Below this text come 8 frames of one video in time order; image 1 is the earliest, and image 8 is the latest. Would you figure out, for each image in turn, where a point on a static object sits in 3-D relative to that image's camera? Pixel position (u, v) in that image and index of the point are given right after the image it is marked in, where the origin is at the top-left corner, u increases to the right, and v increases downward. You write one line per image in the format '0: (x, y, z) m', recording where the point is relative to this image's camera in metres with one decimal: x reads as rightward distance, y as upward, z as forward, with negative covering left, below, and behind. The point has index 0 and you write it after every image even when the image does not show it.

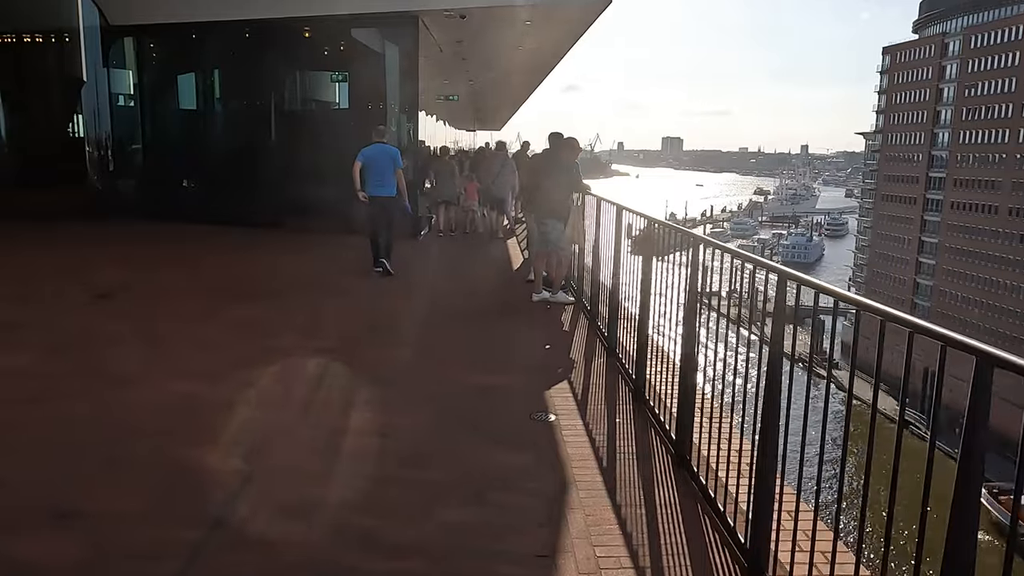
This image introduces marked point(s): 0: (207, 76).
0: (-4.4, +3.1, +11.2) m
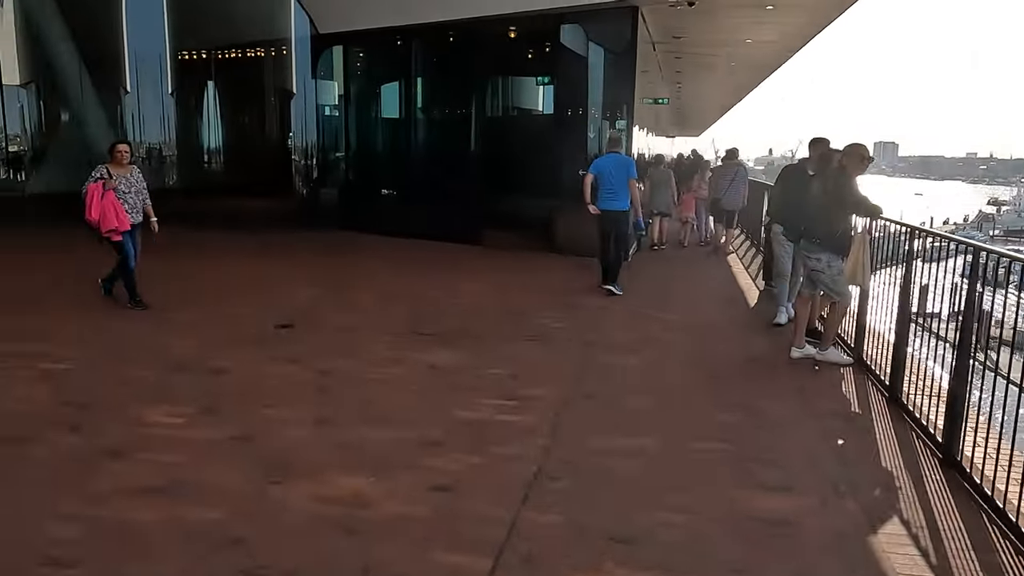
0: (-1.4, +2.9, +10.7) m
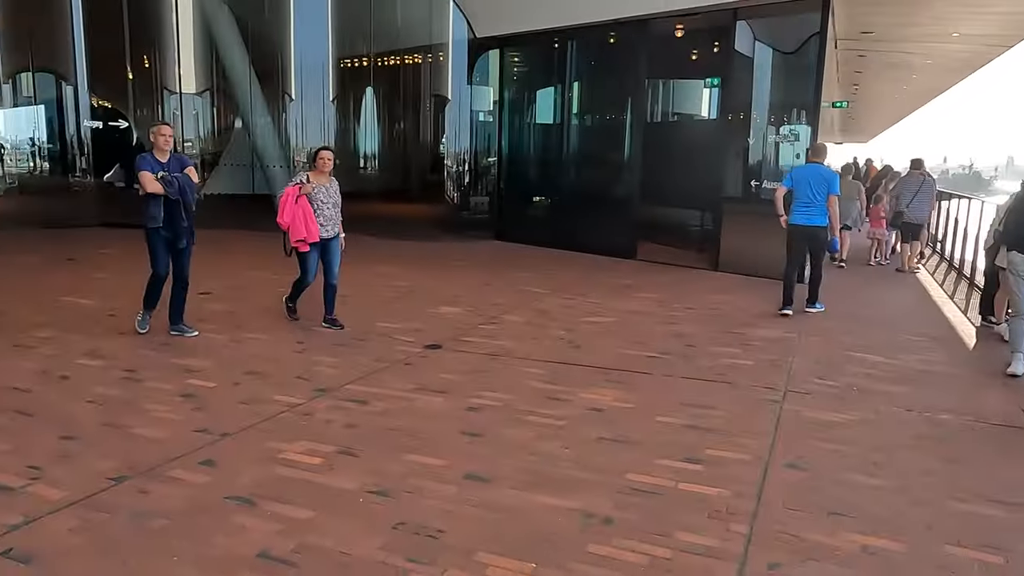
0: (+0.7, +2.7, +10.3) m
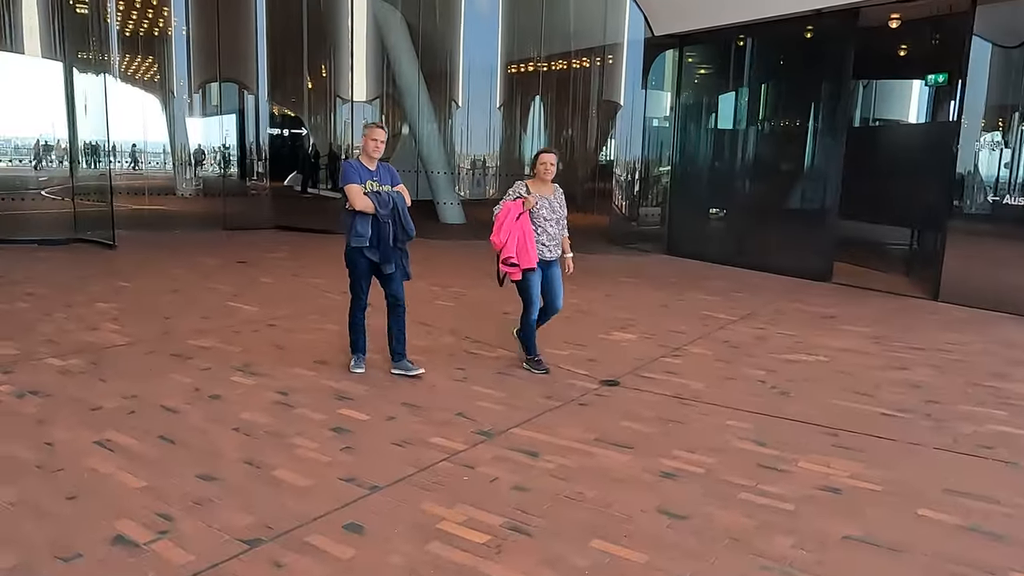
0: (+2.9, +2.4, +9.3) m
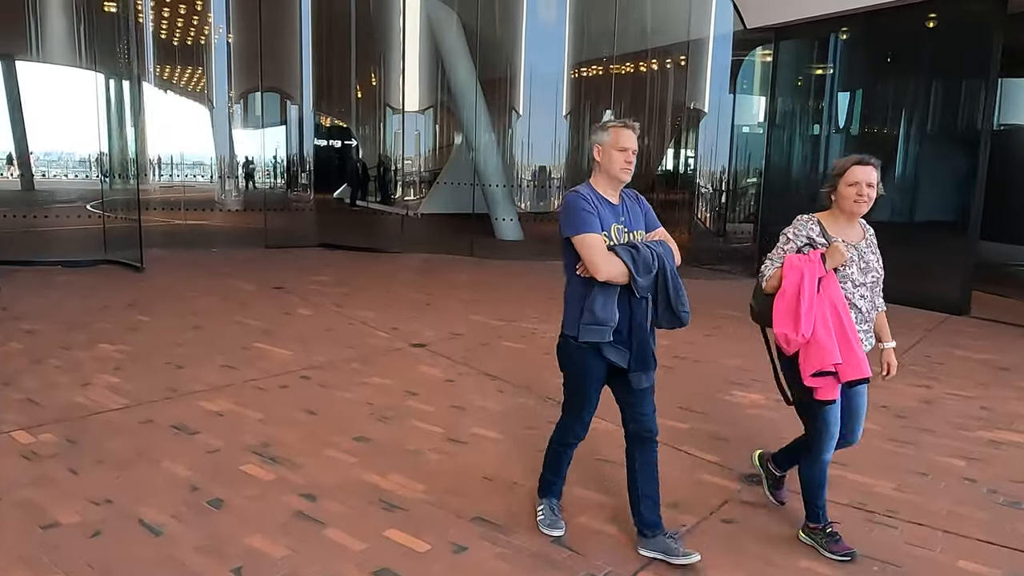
0: (+3.7, +2.1, +8.0) m
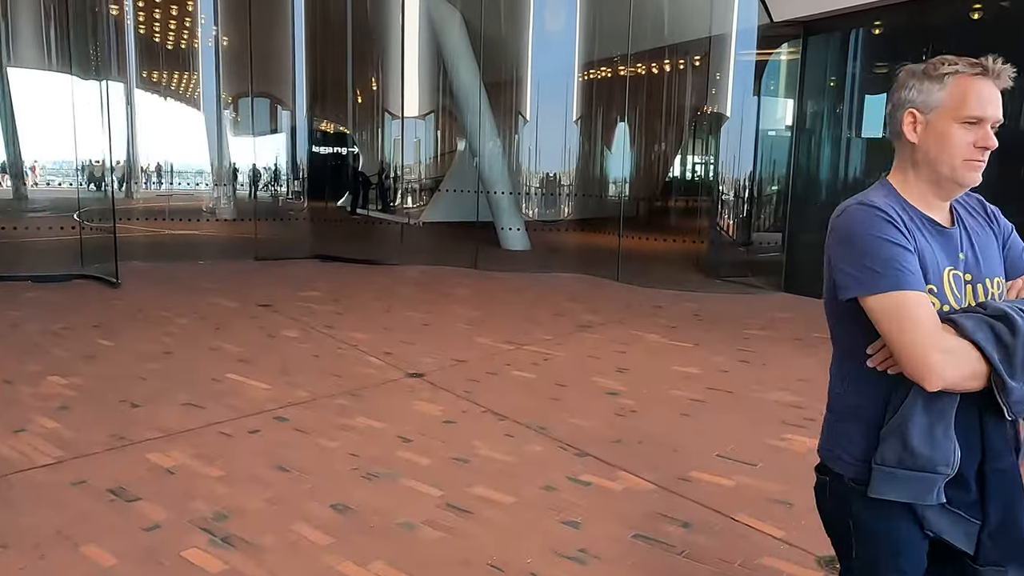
0: (+3.8, +1.9, +7.3) m
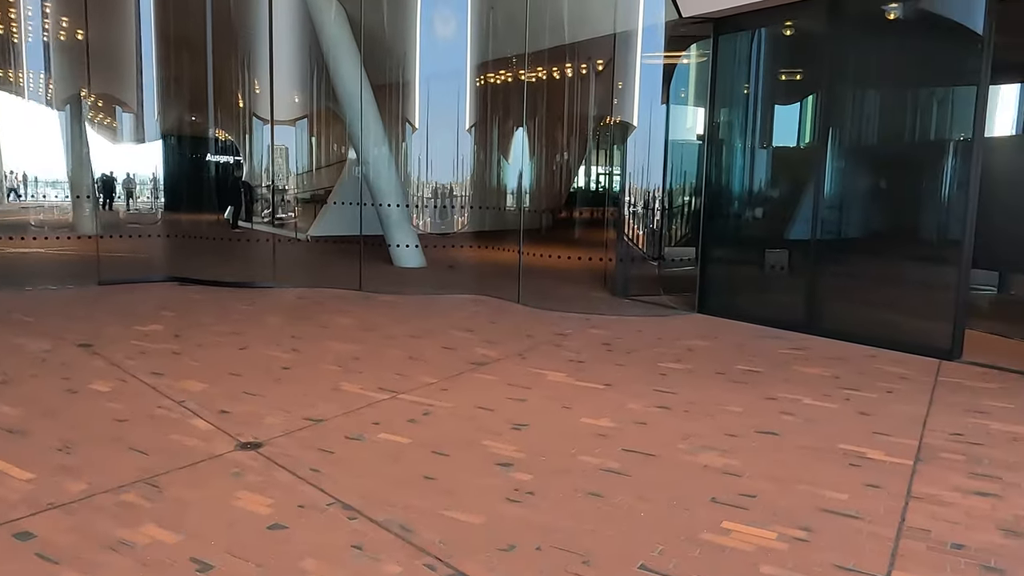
0: (+2.7, +1.7, +6.7) m
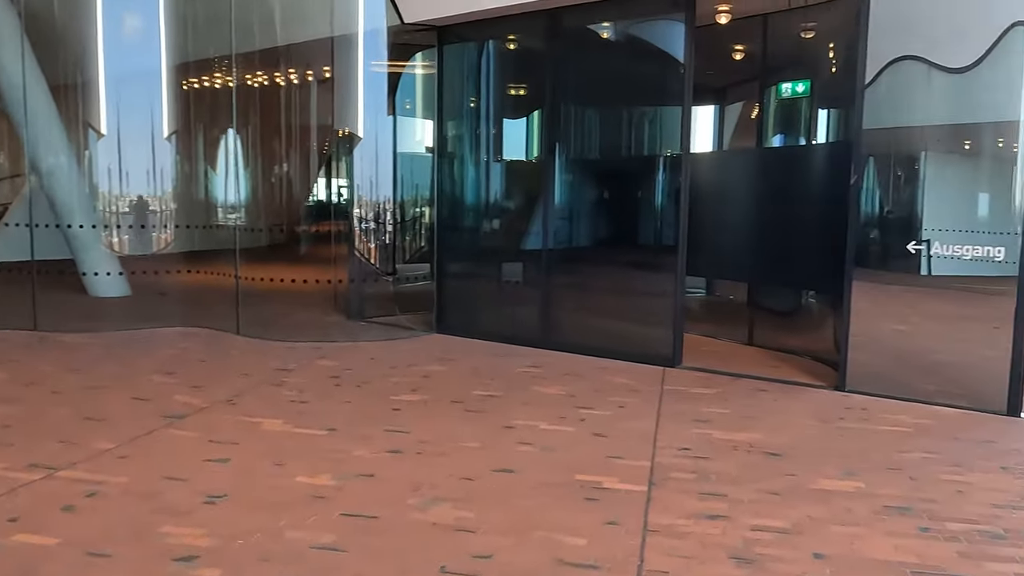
0: (+0.3, +1.6, +6.7) m
